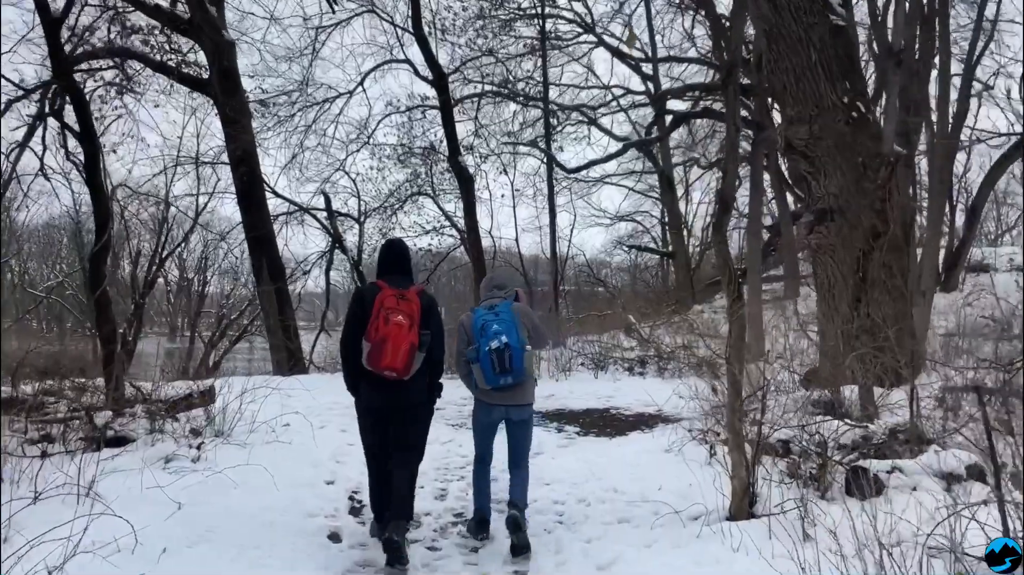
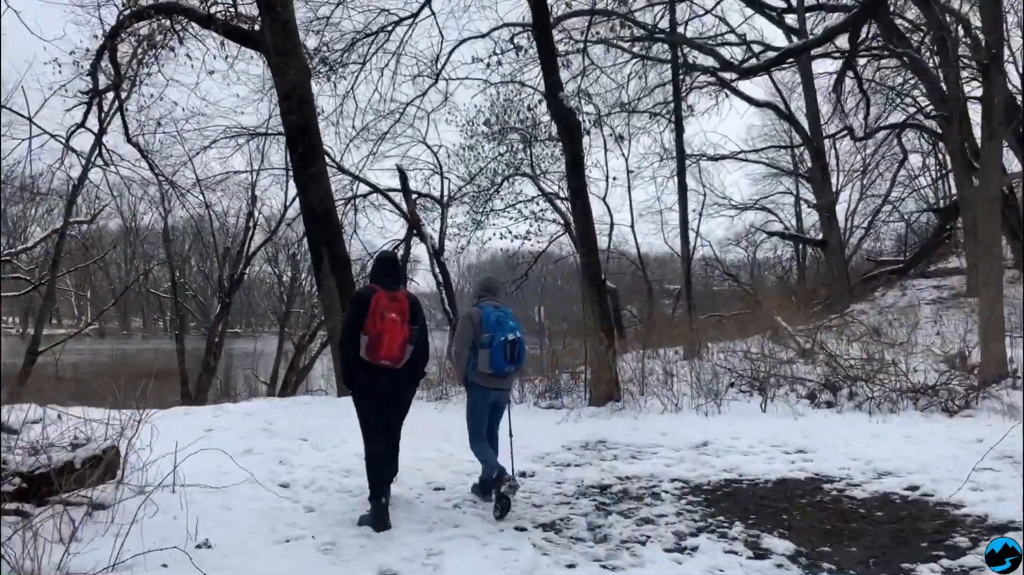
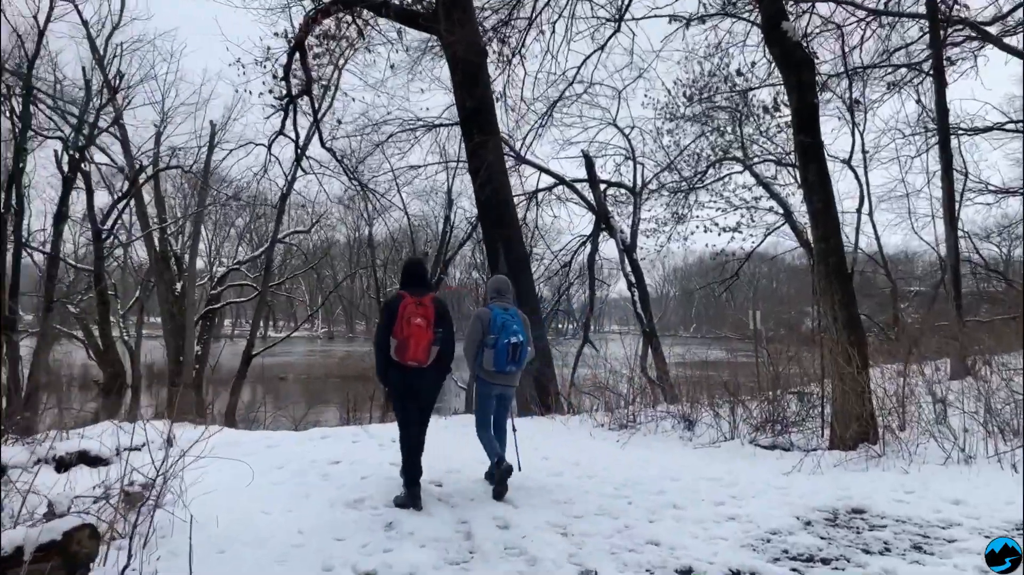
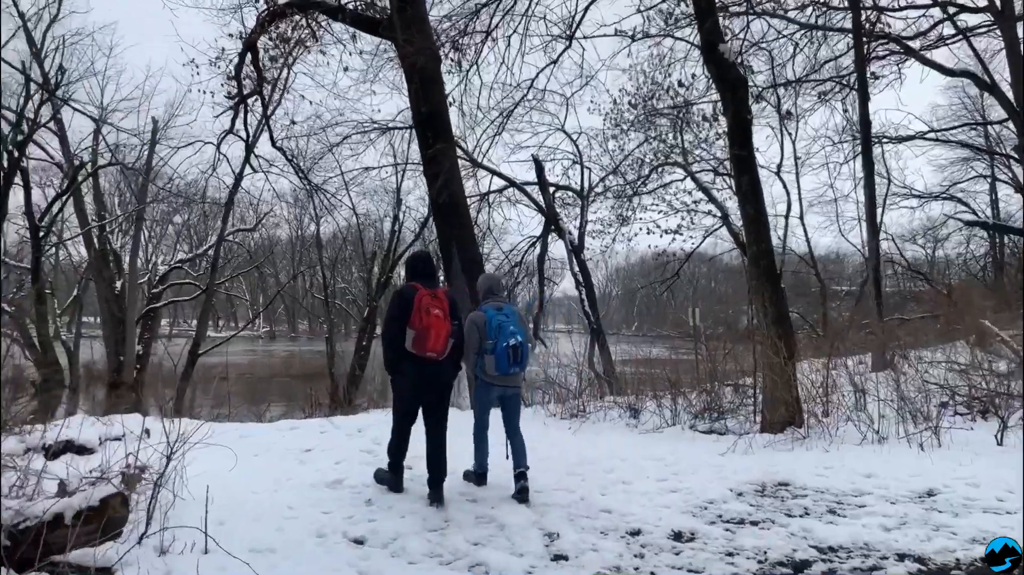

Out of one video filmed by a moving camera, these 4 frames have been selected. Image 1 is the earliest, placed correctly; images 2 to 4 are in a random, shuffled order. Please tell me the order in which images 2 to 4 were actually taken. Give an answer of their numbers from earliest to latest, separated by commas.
2, 4, 3
